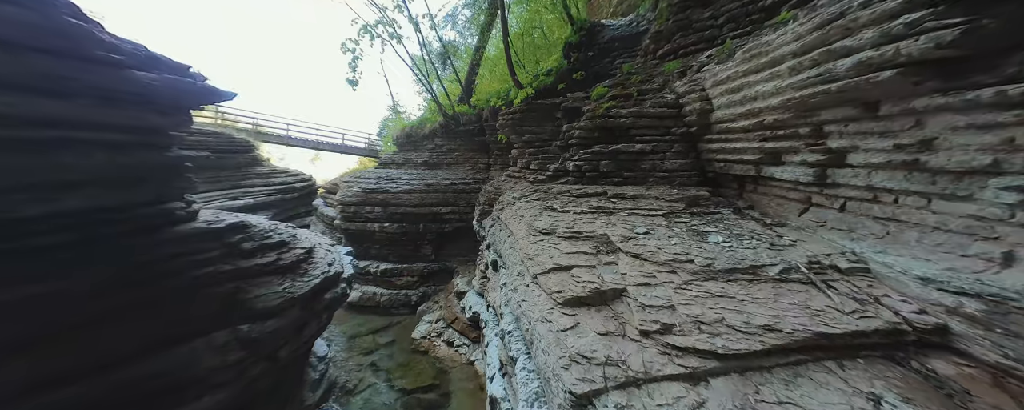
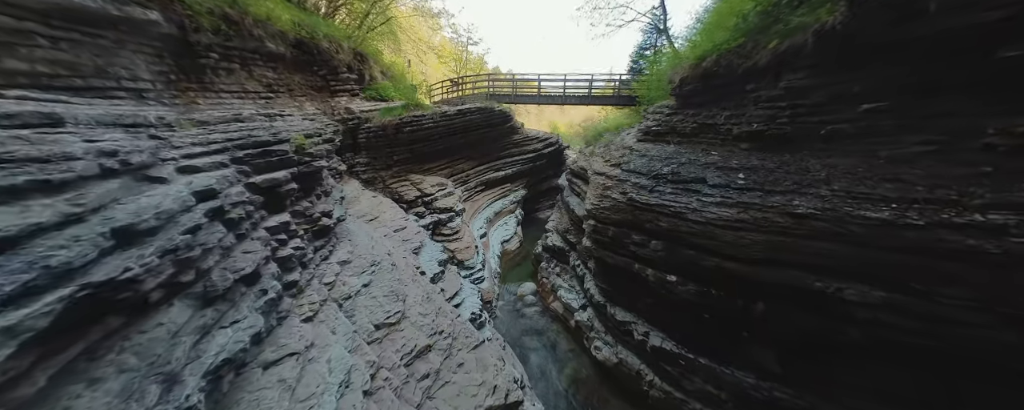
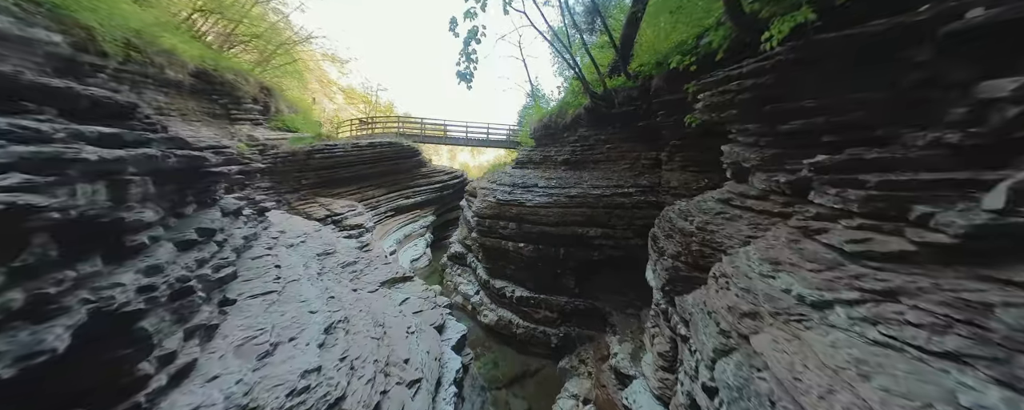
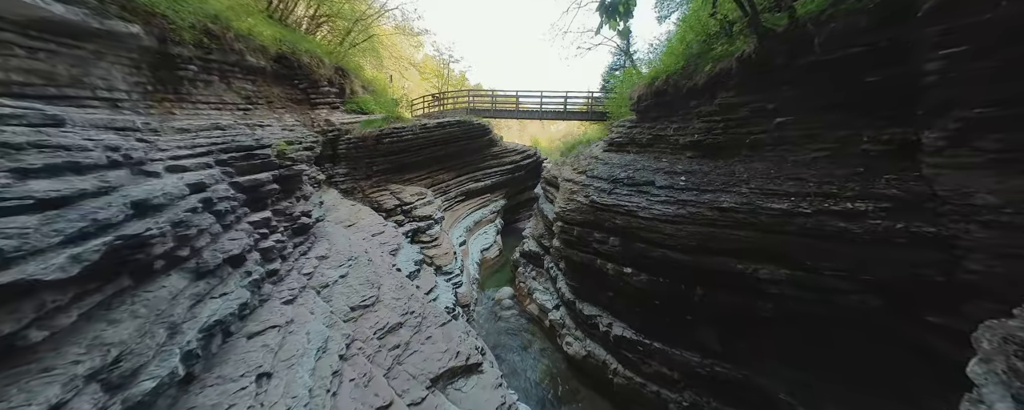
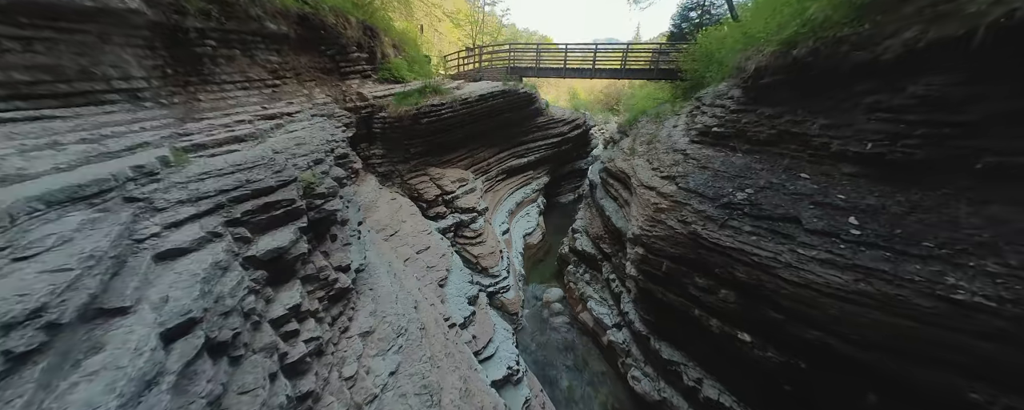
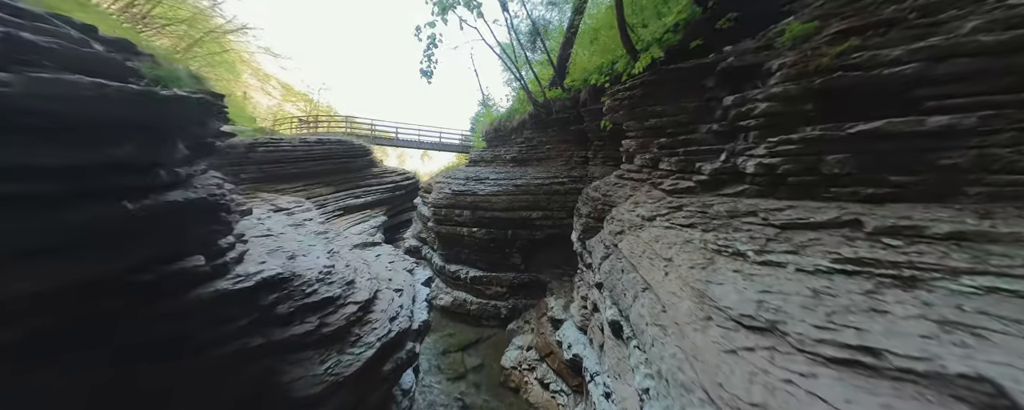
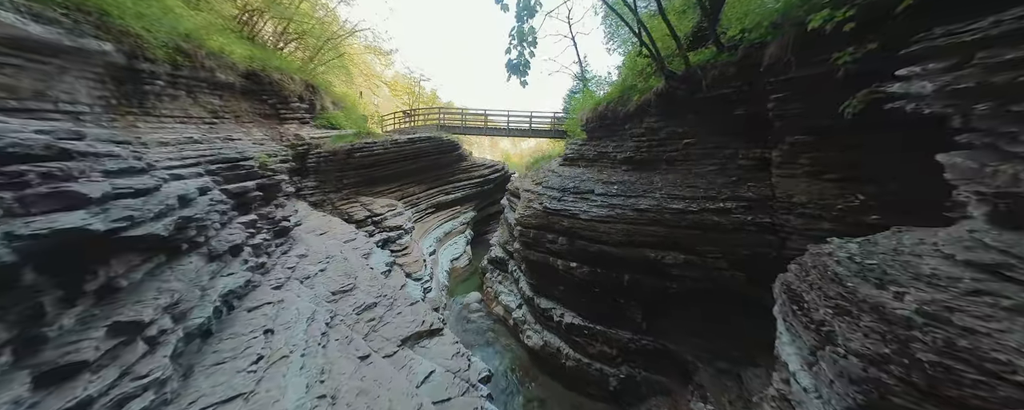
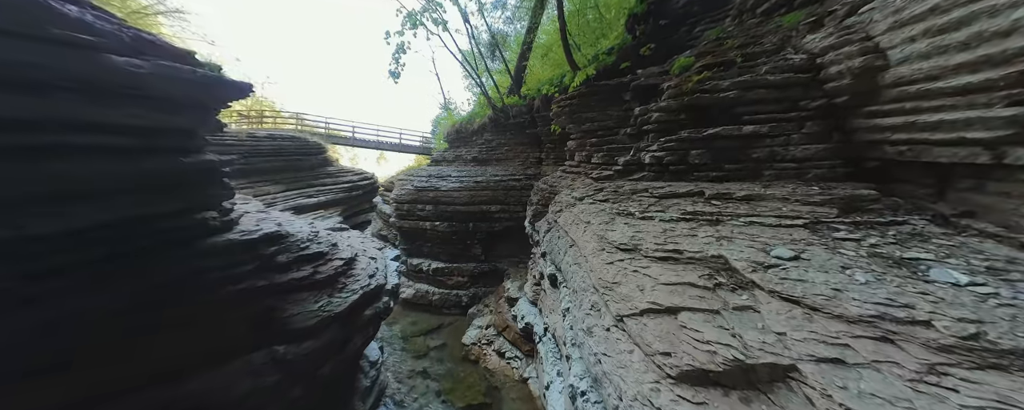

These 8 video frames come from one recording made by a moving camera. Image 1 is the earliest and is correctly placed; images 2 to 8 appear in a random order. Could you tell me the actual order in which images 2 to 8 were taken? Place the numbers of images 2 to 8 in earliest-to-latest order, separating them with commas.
8, 6, 3, 7, 4, 2, 5
